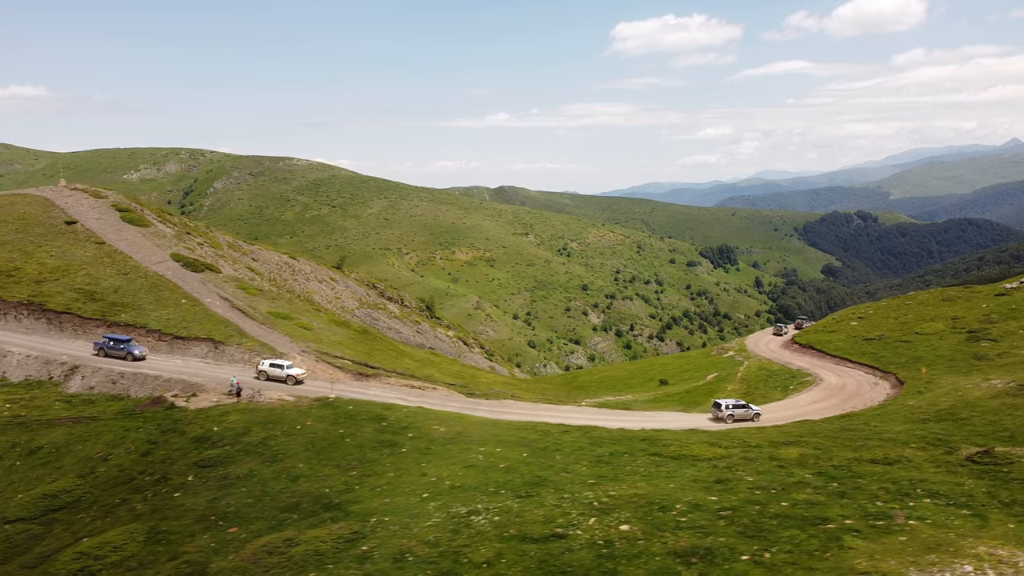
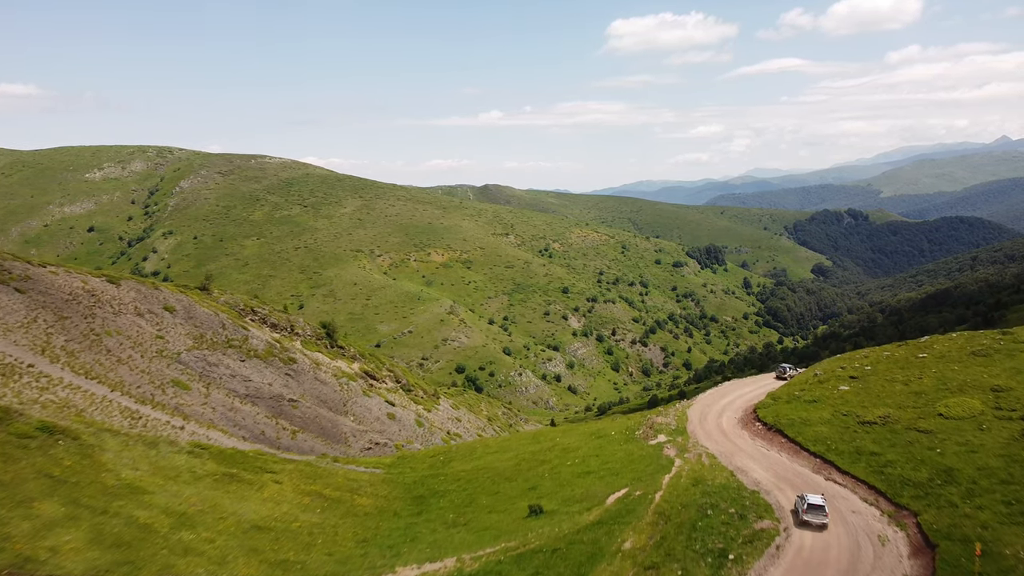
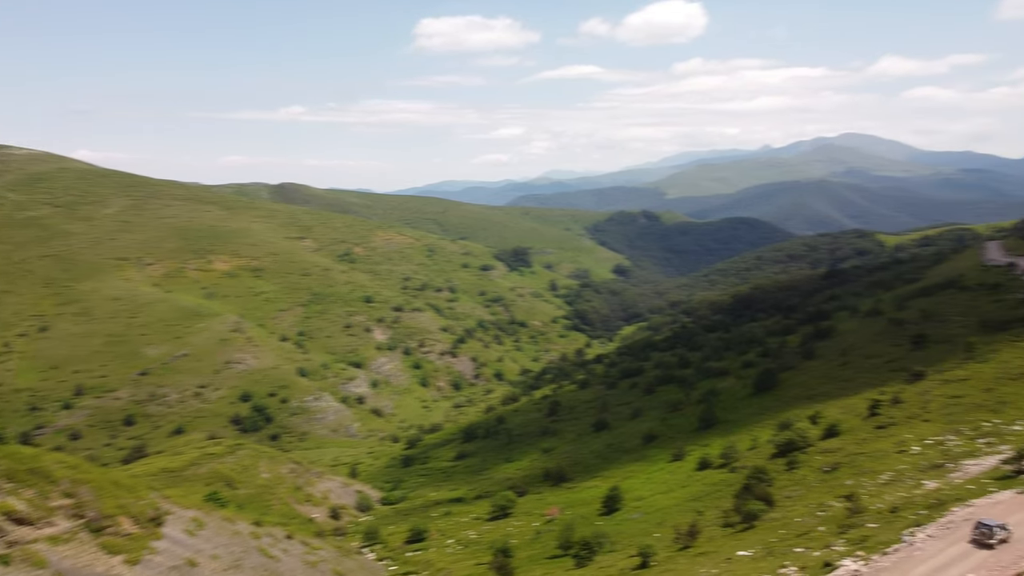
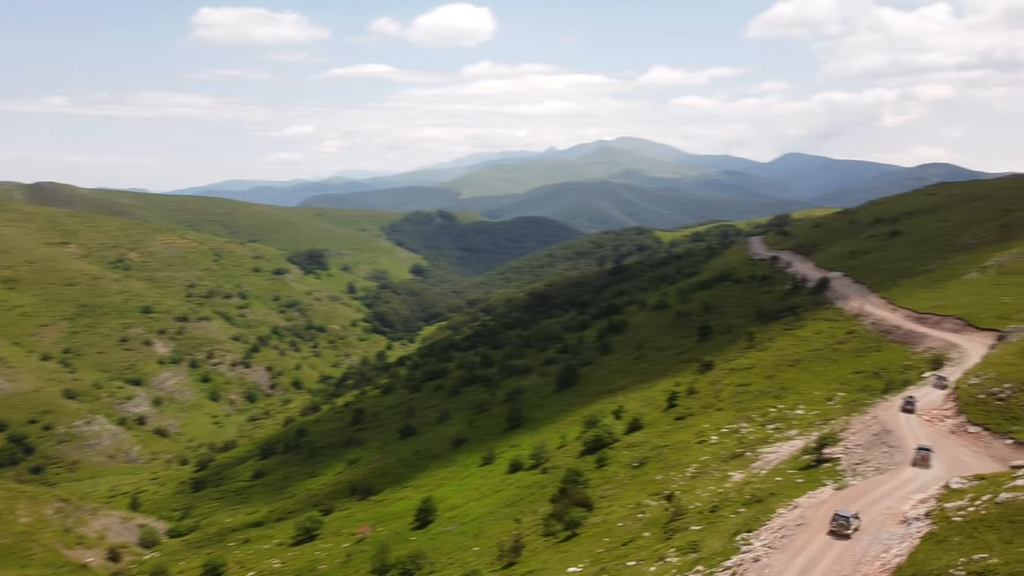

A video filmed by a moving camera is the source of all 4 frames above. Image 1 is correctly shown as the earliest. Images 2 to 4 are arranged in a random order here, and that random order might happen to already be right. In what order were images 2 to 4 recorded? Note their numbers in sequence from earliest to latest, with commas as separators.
2, 3, 4
